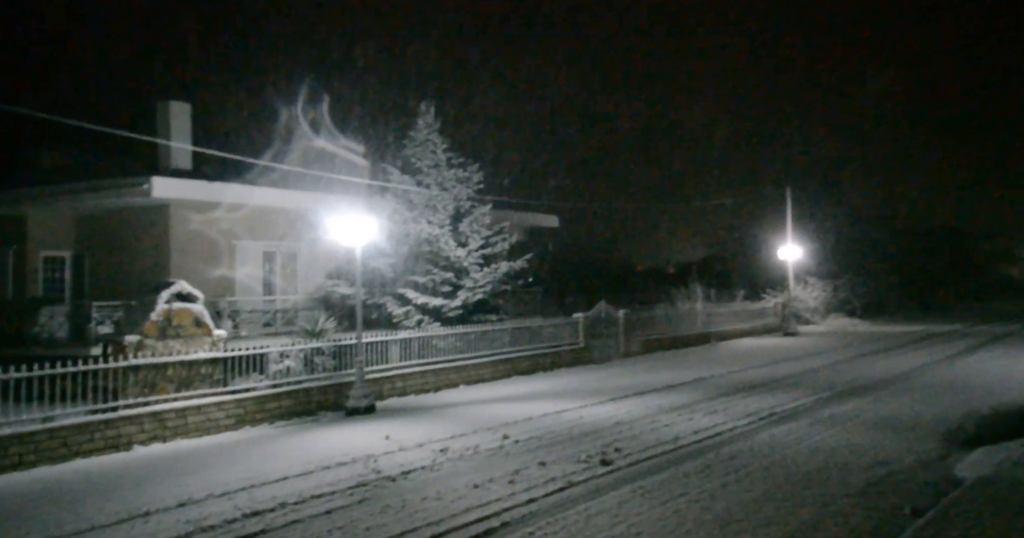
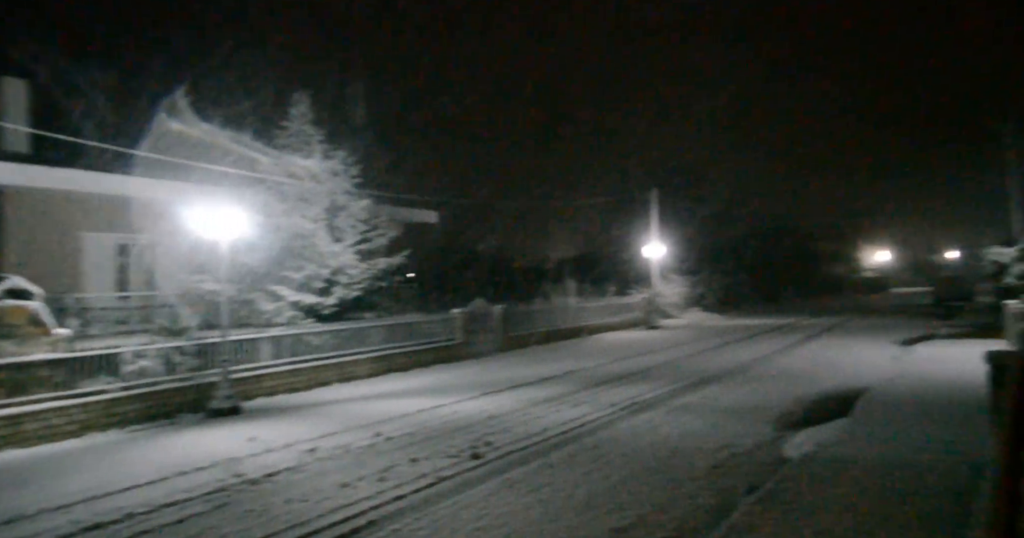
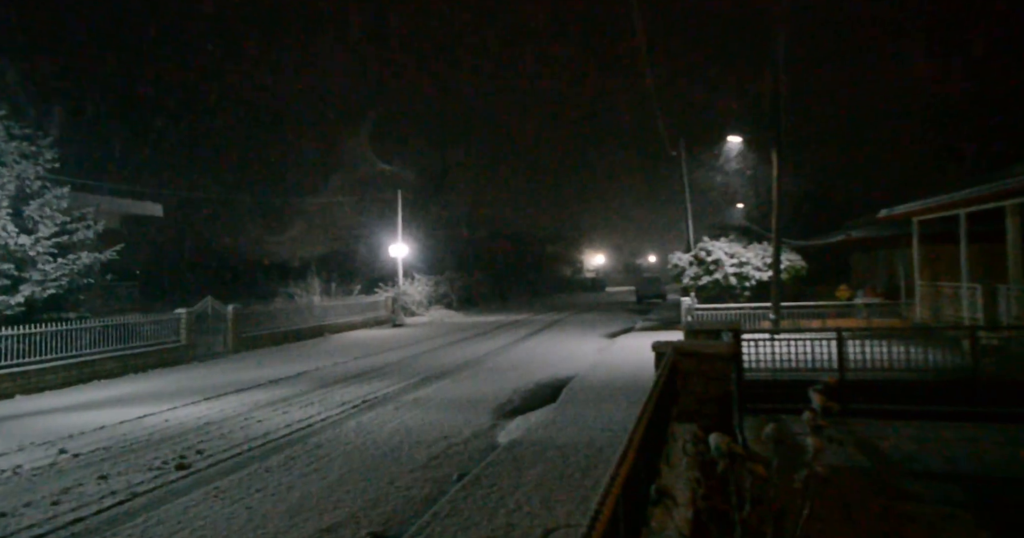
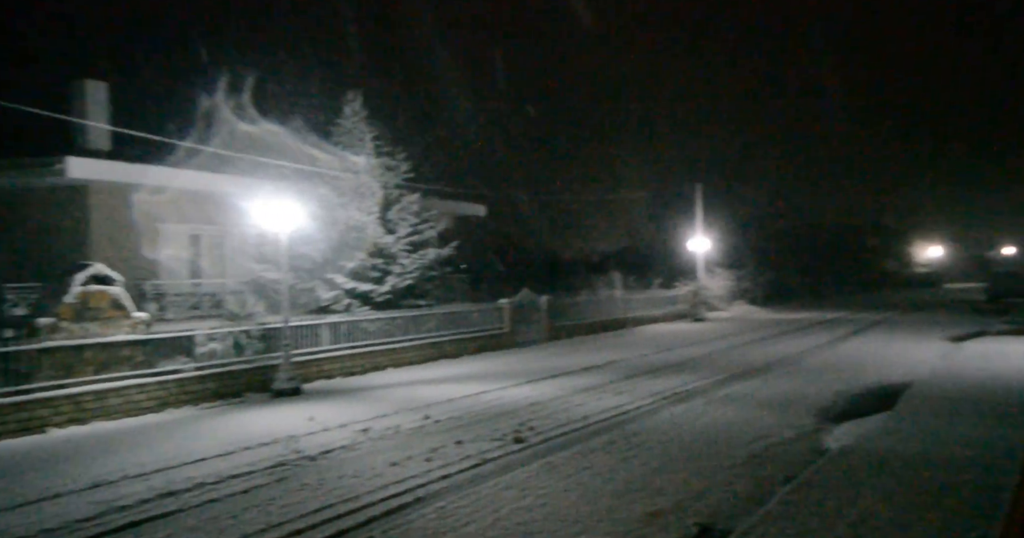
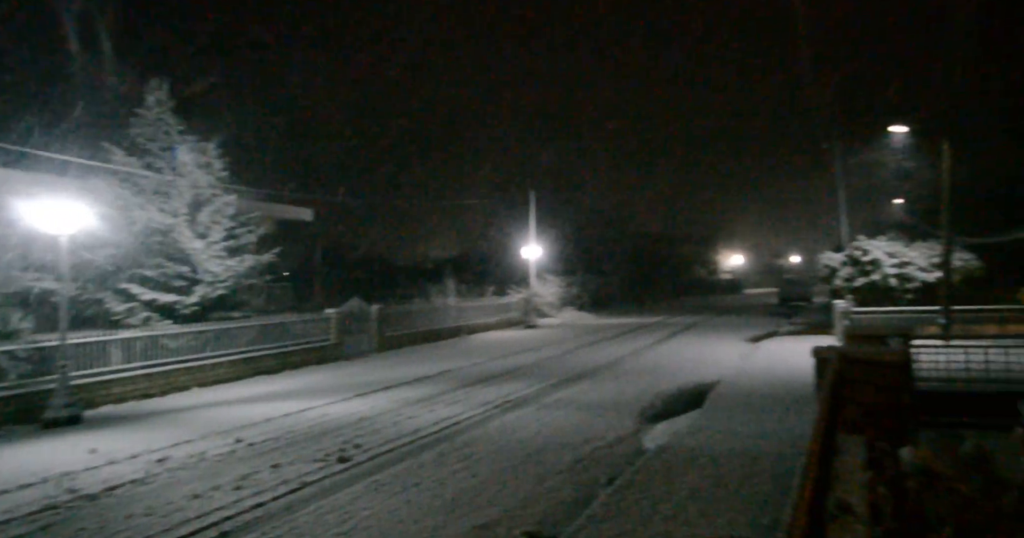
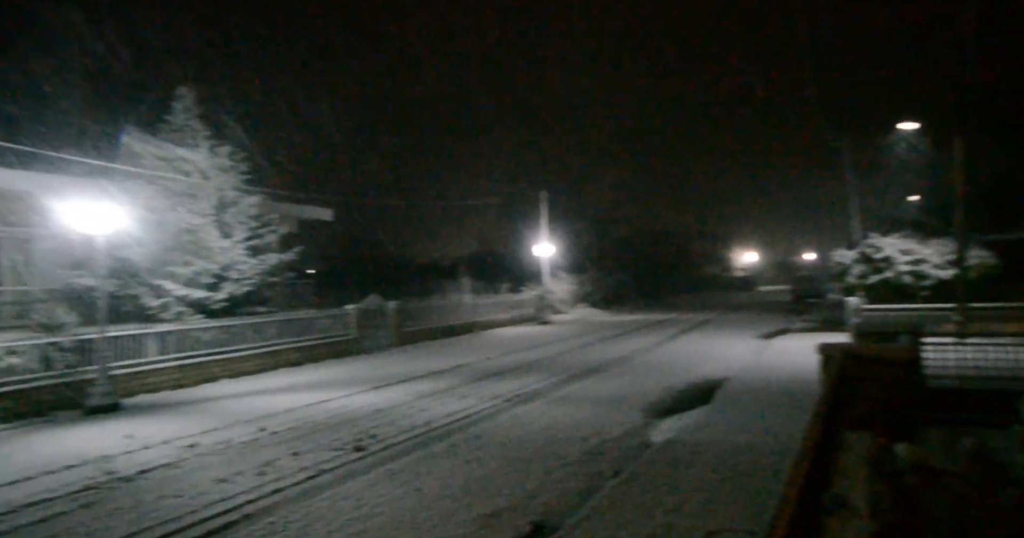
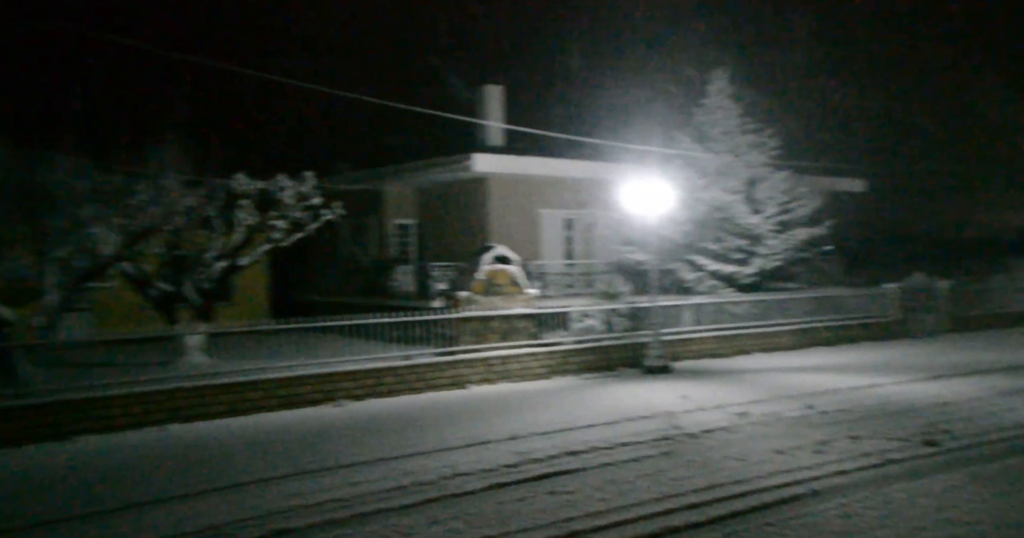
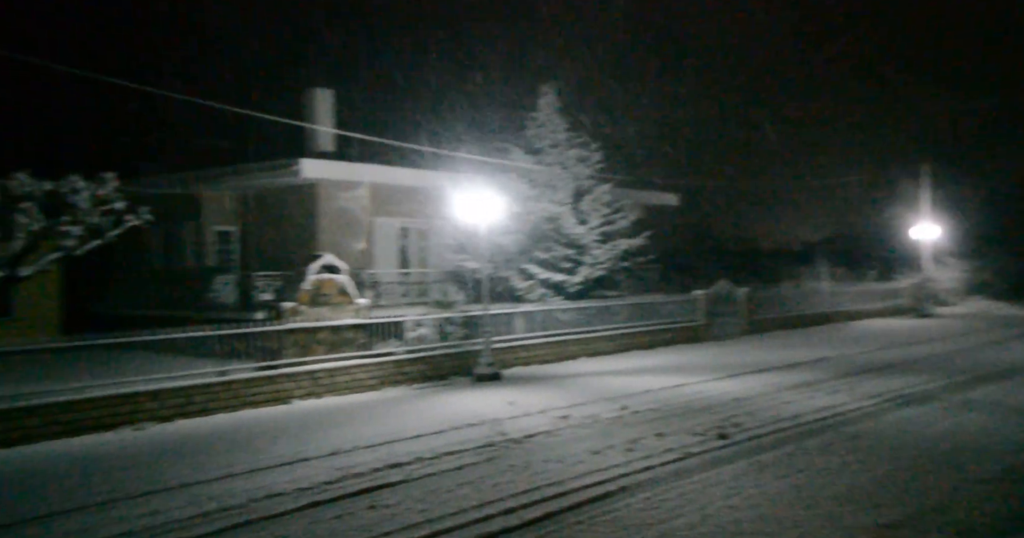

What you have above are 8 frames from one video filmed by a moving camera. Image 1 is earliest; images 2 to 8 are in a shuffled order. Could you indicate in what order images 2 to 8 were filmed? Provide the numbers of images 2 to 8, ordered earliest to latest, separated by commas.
2, 5, 3, 6, 4, 8, 7
